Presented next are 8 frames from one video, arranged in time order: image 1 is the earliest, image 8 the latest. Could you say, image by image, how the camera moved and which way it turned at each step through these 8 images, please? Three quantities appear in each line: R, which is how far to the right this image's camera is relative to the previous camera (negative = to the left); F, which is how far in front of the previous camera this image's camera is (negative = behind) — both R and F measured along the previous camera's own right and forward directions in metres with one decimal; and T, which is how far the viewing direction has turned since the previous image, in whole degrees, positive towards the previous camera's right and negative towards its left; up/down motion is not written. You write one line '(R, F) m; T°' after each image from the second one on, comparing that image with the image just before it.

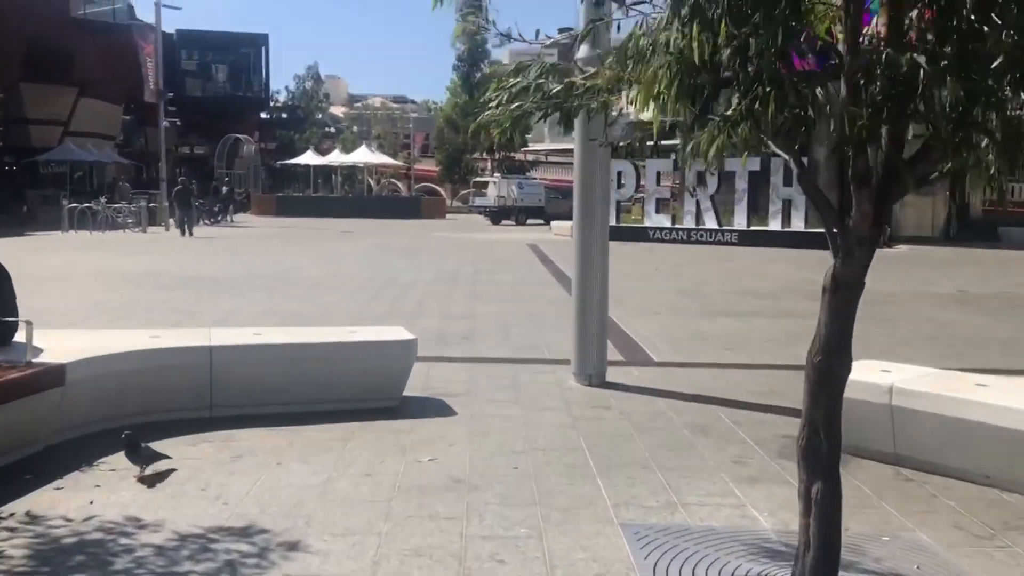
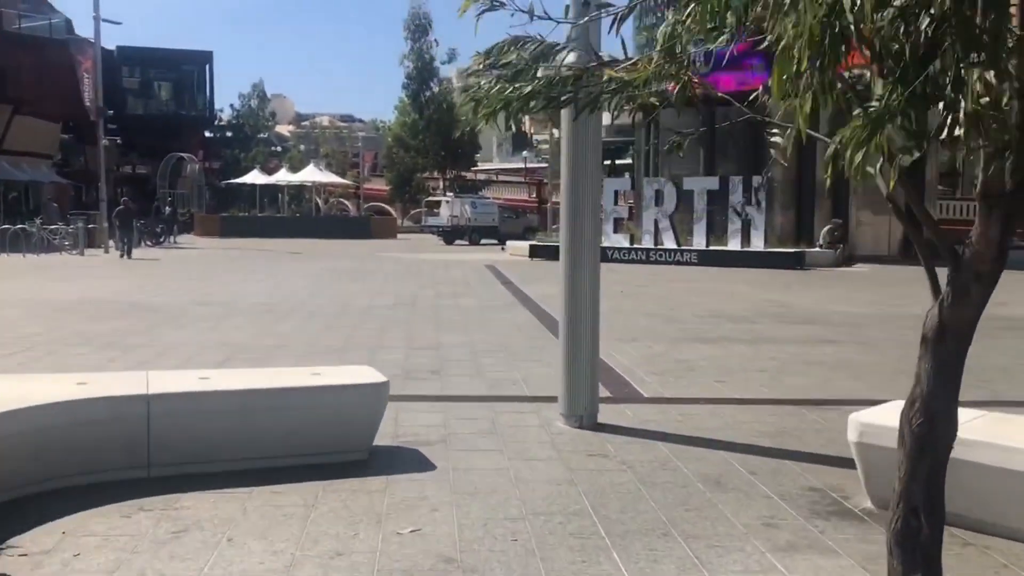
(-0.2, +0.8) m; +3°
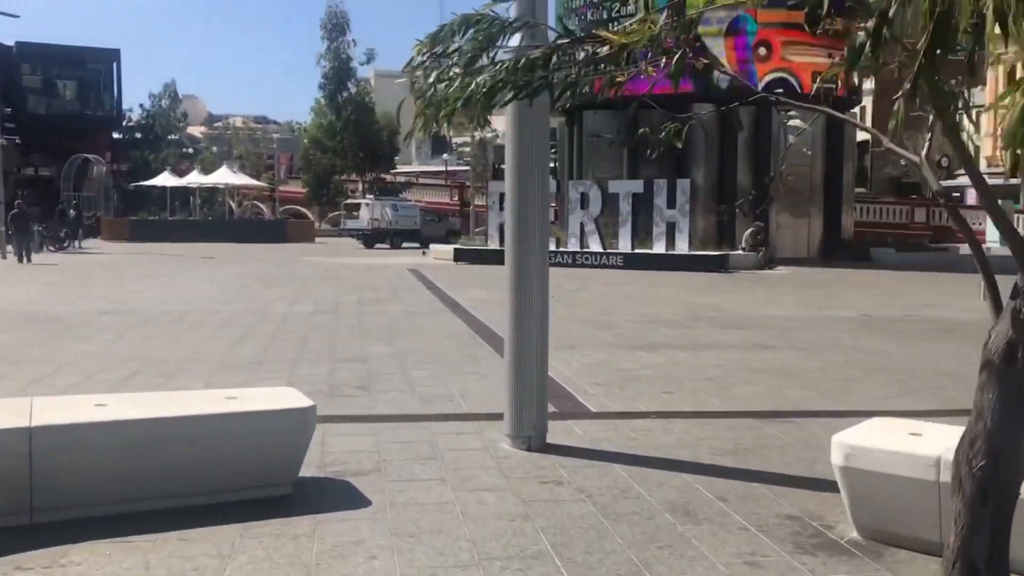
(-0.1, +0.7) m; +5°
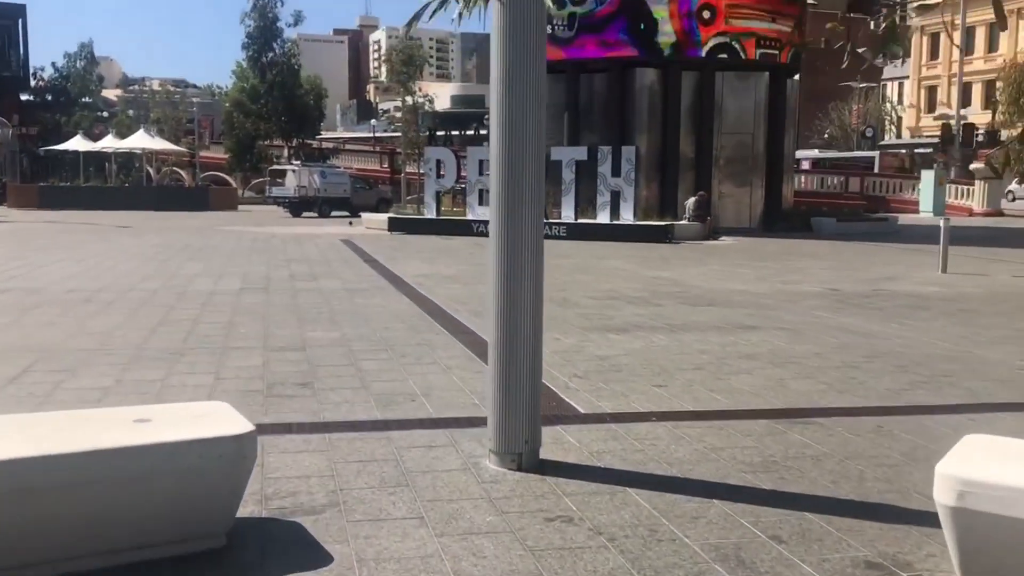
(-0.3, +1.3) m; +4°
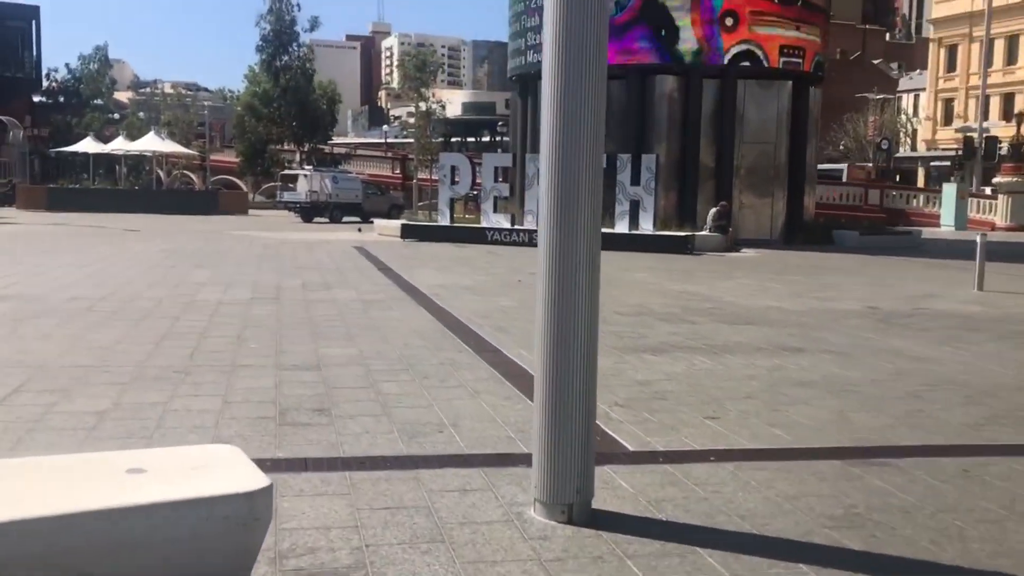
(-0.2, +0.7) m; 0°
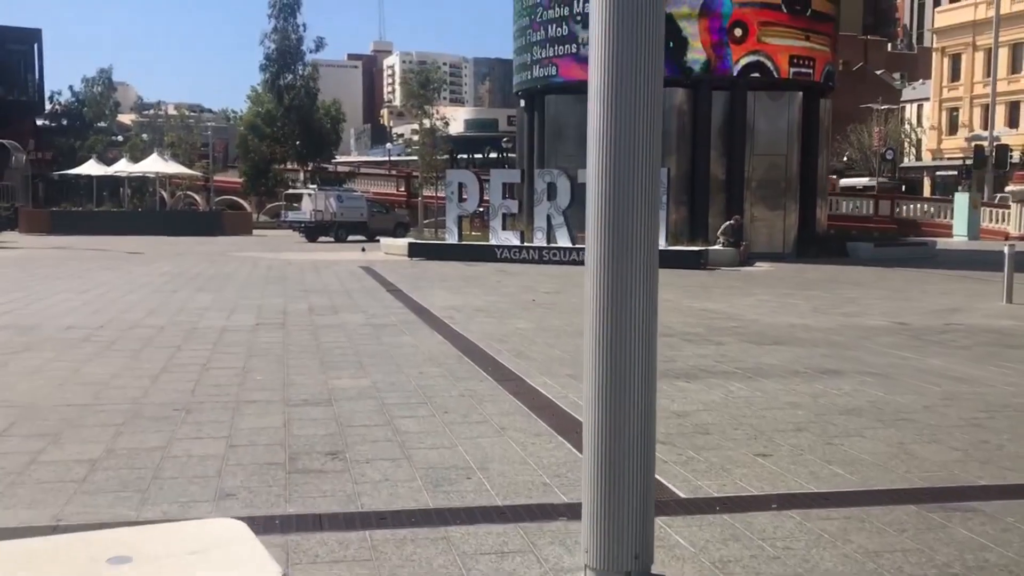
(-0.2, +0.6) m; 0°
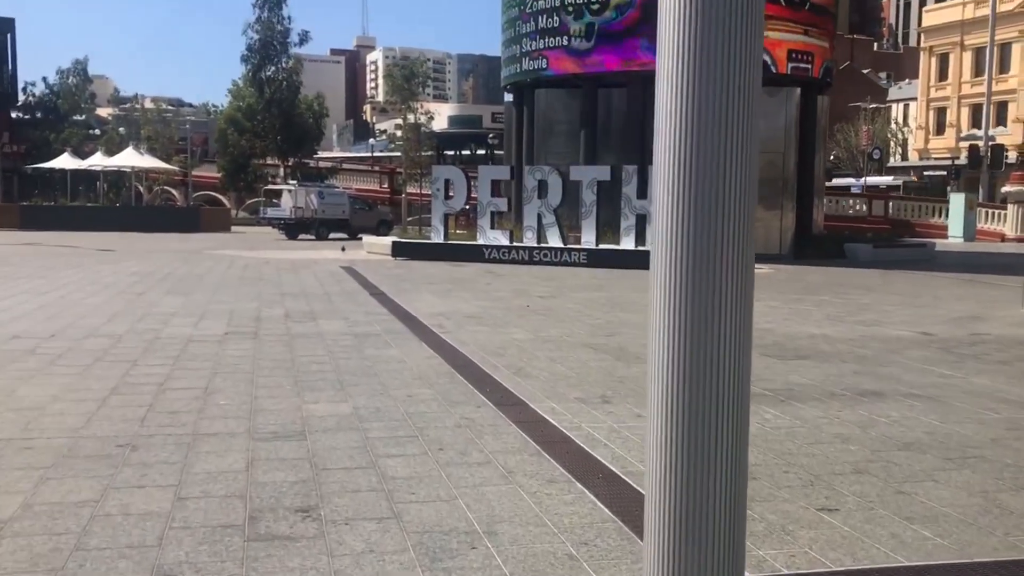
(-0.2, +1.1) m; +1°
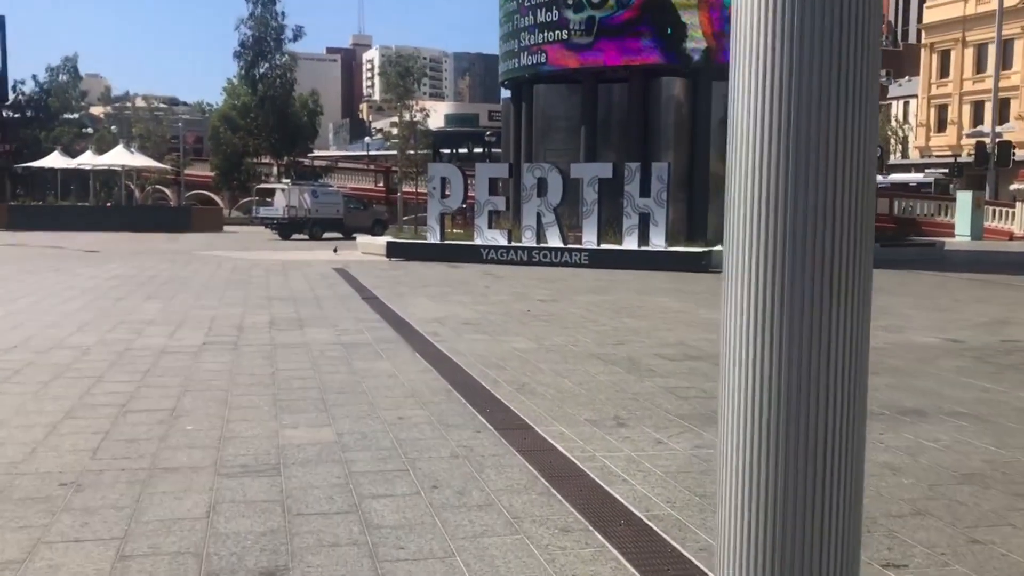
(0.0, +0.8) m; 0°
